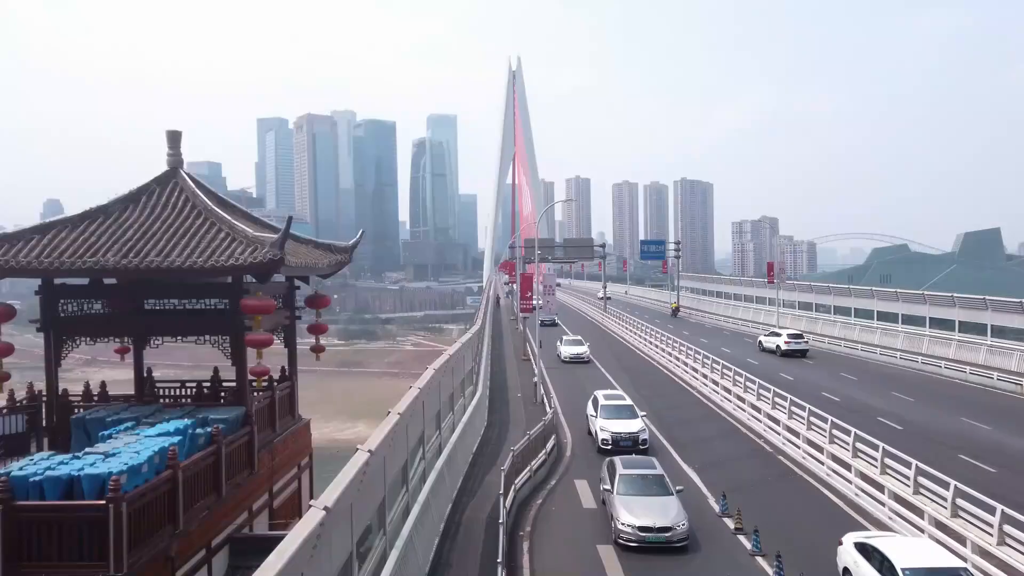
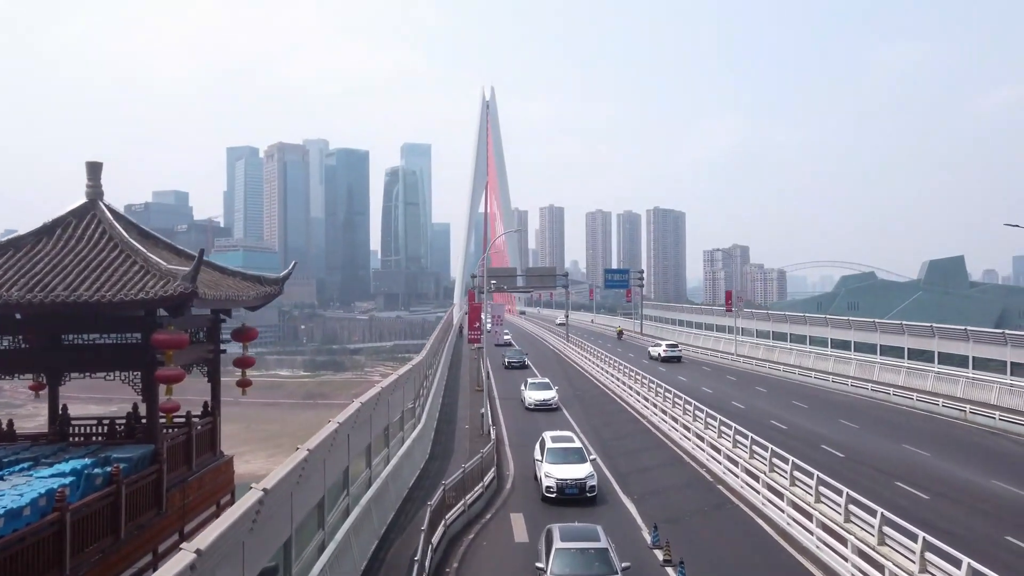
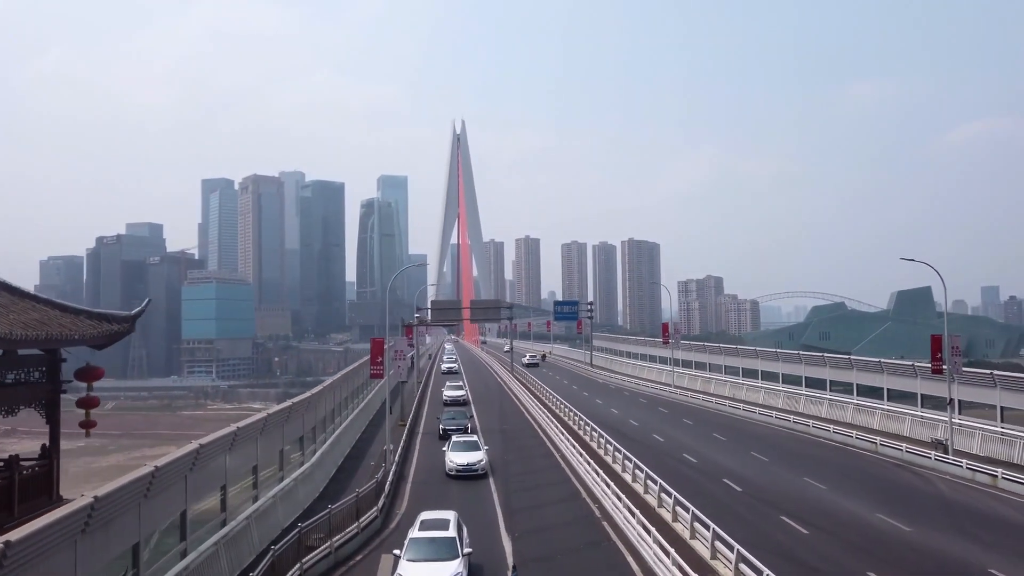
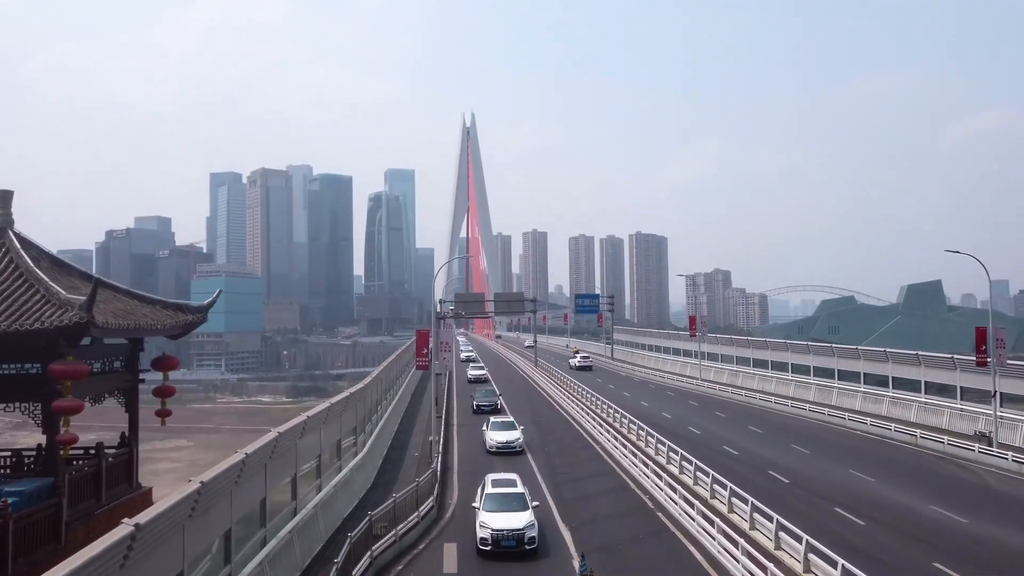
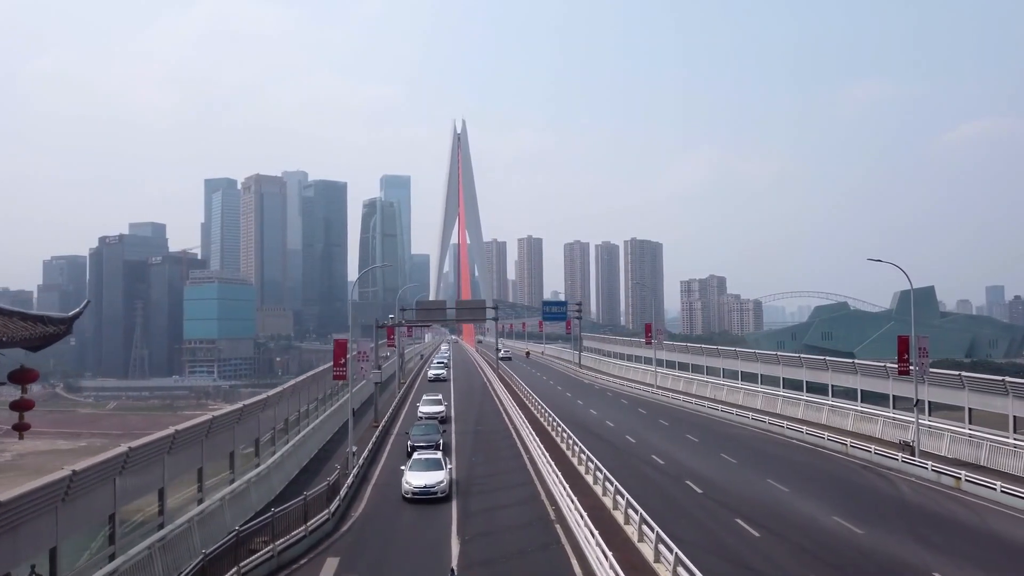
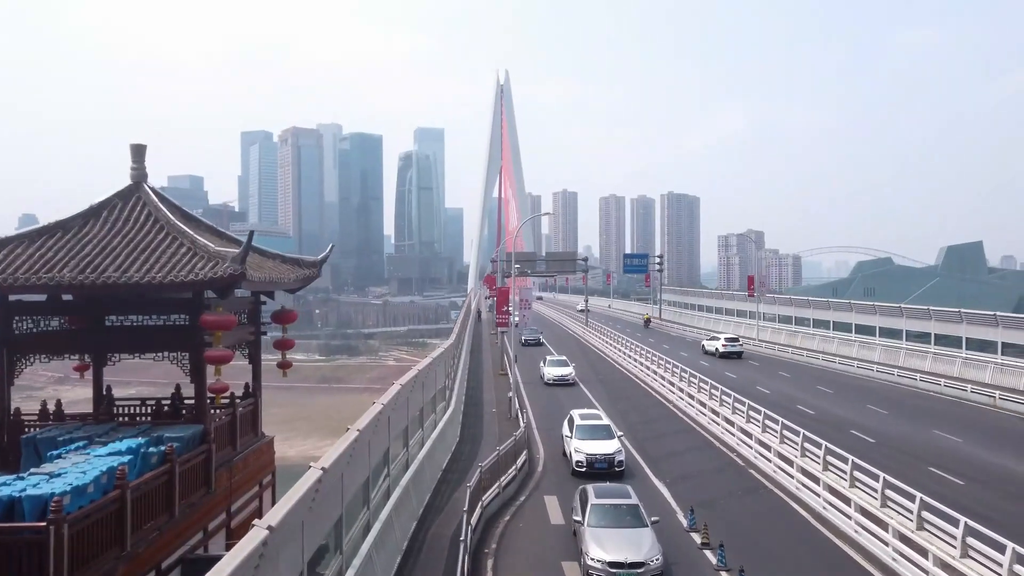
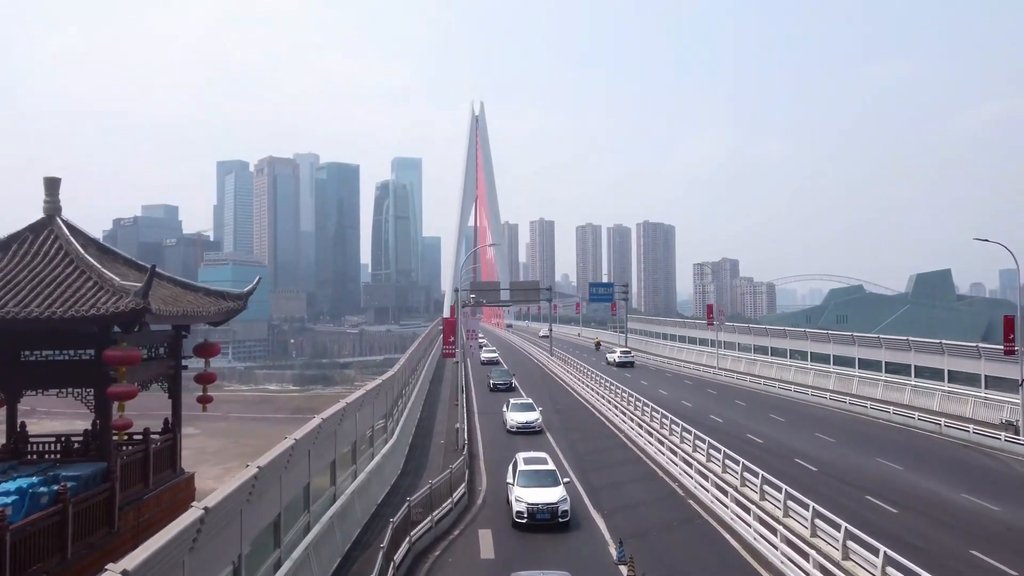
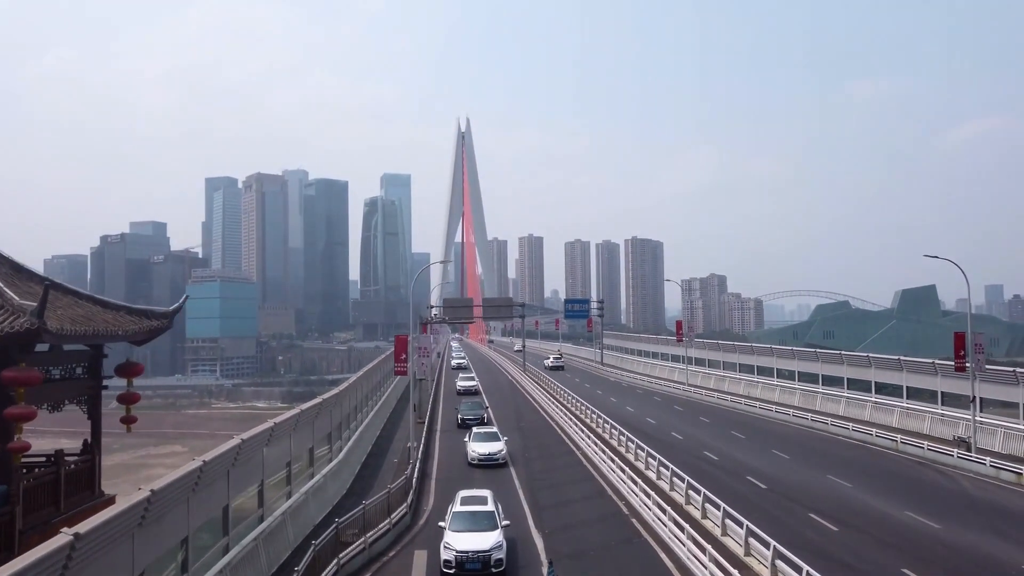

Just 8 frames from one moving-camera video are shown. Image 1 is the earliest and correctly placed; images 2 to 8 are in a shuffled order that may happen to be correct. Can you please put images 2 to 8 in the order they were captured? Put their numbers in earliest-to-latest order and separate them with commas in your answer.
6, 2, 7, 4, 8, 3, 5
